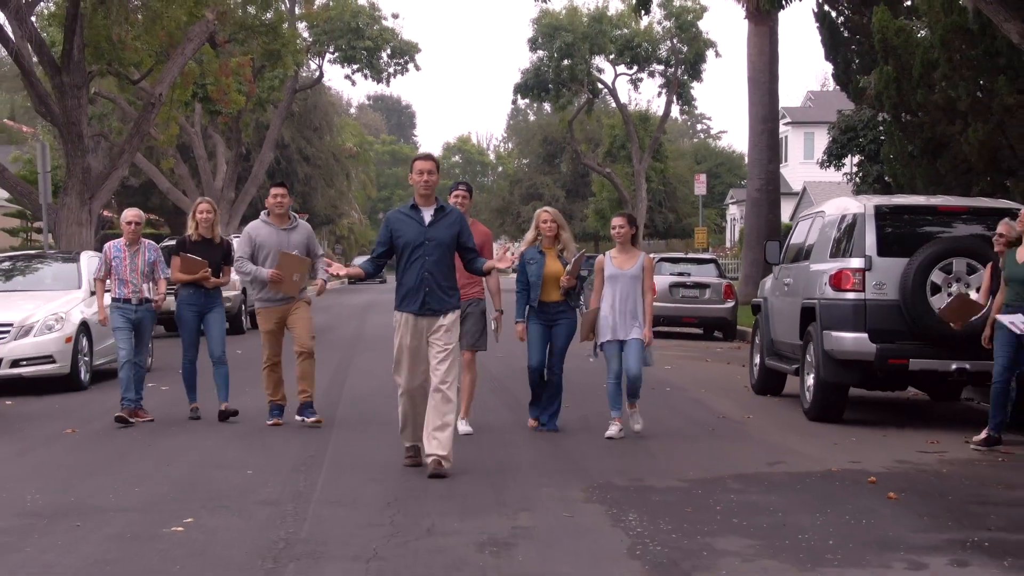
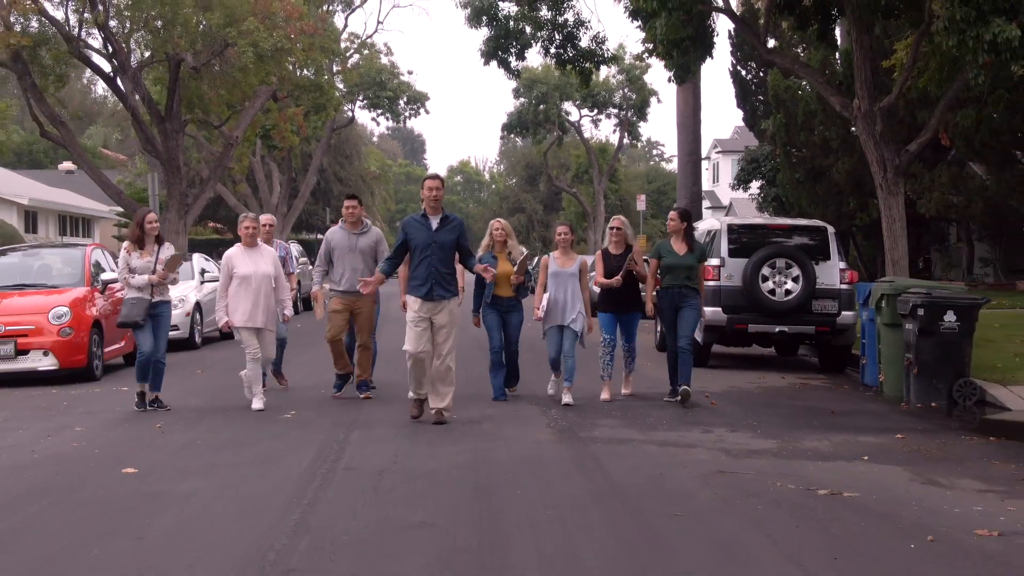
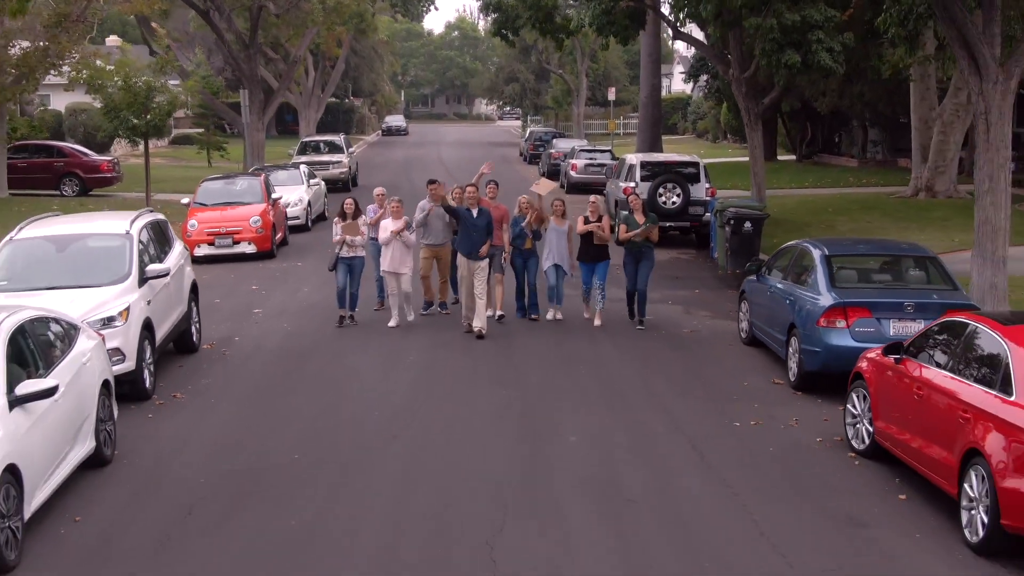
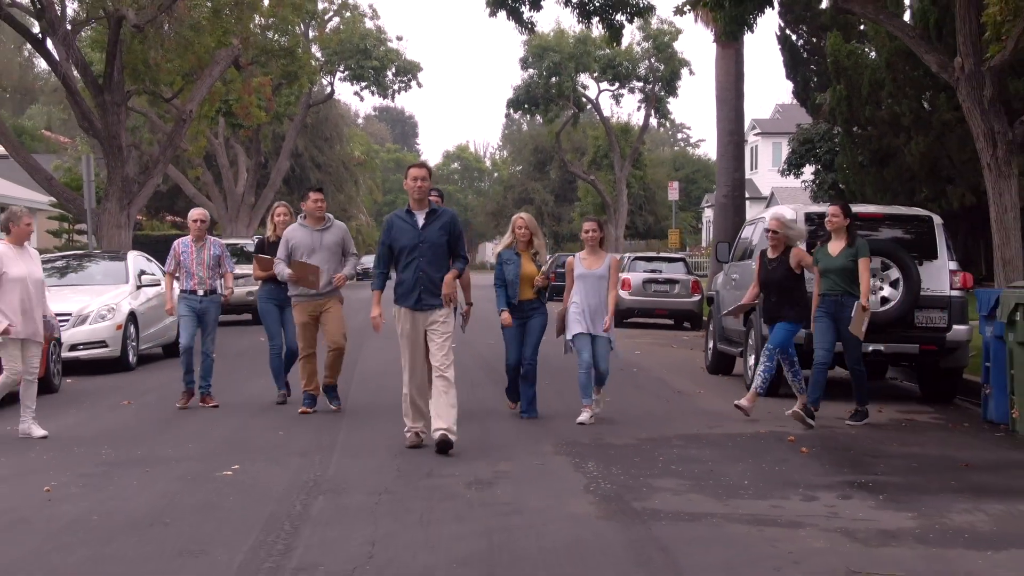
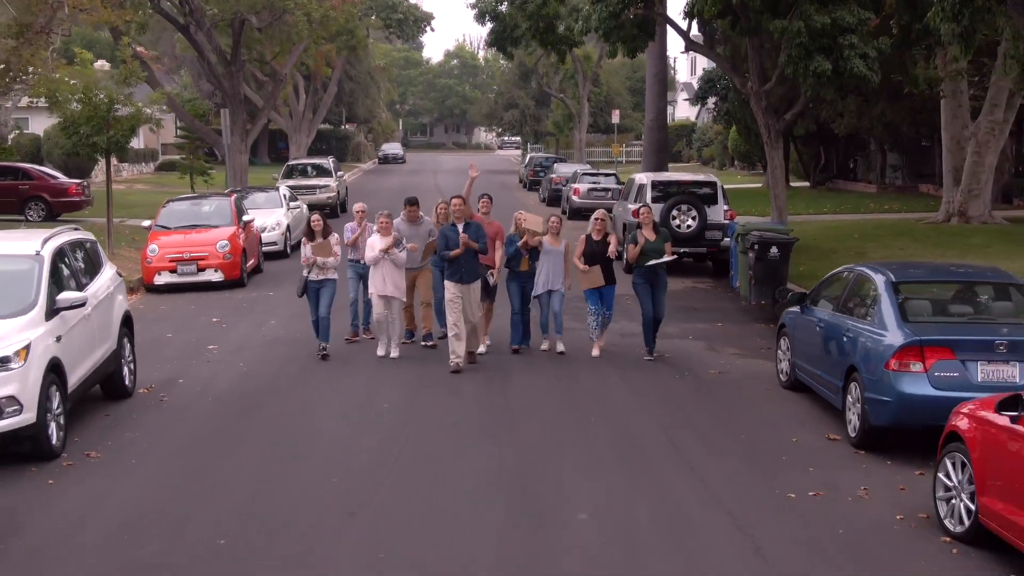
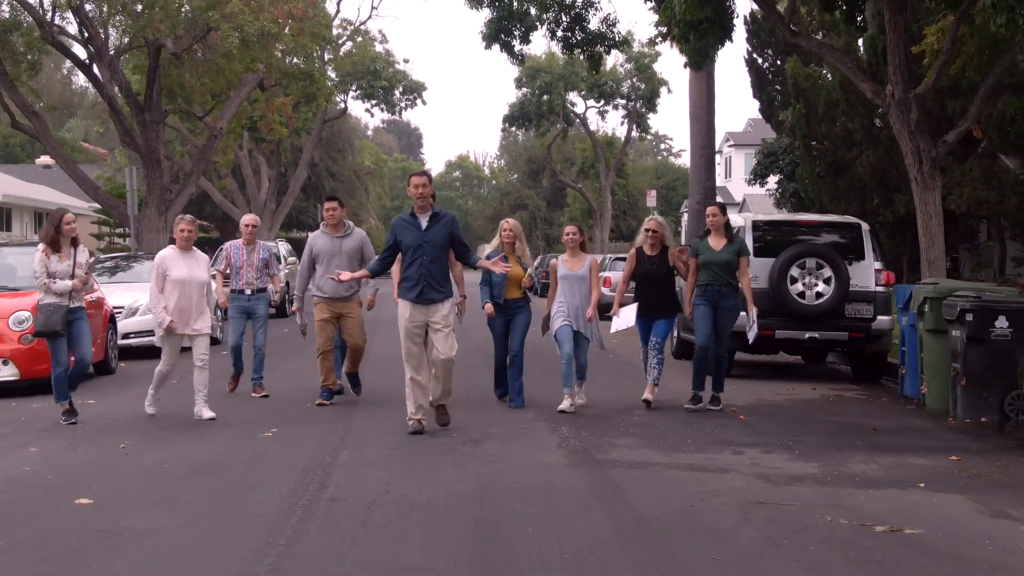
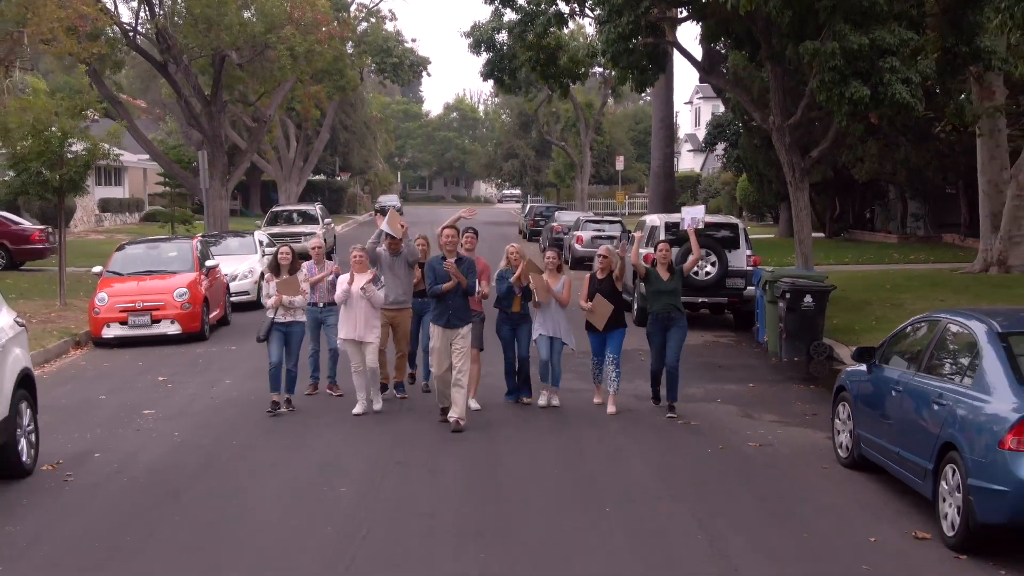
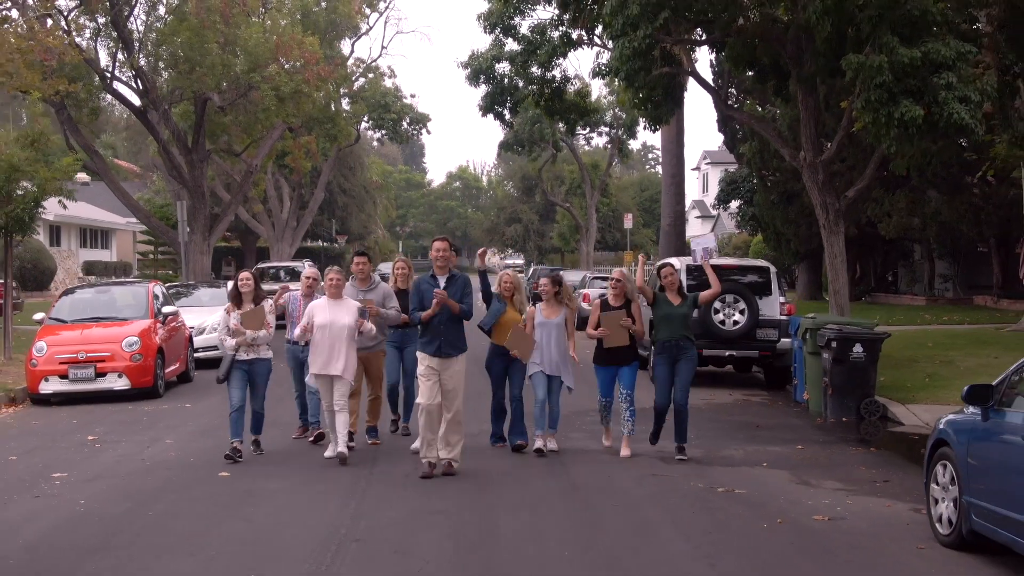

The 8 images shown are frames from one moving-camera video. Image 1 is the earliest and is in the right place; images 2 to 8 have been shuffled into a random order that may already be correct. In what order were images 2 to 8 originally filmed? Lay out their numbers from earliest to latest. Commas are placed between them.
4, 6, 2, 8, 7, 5, 3
